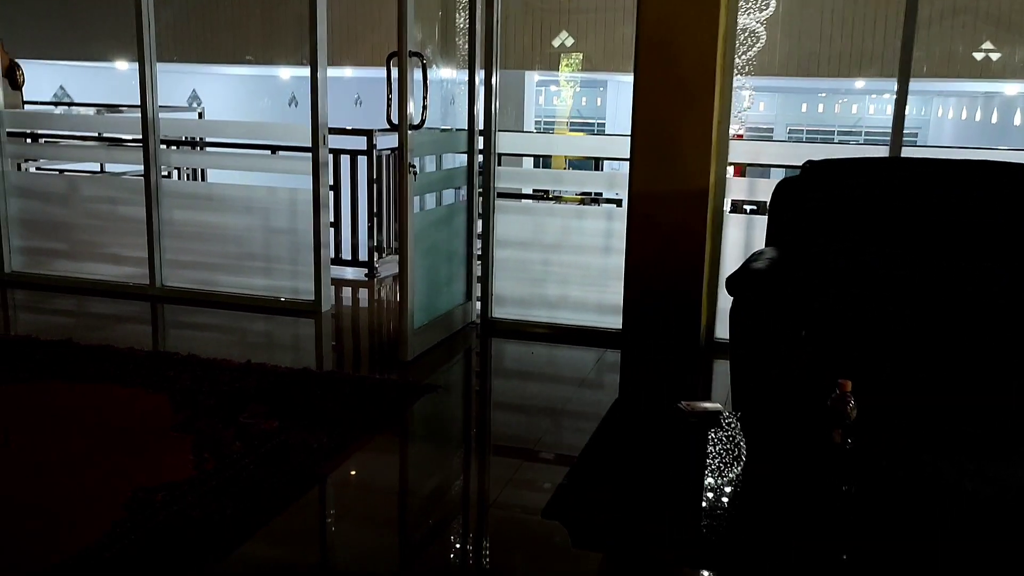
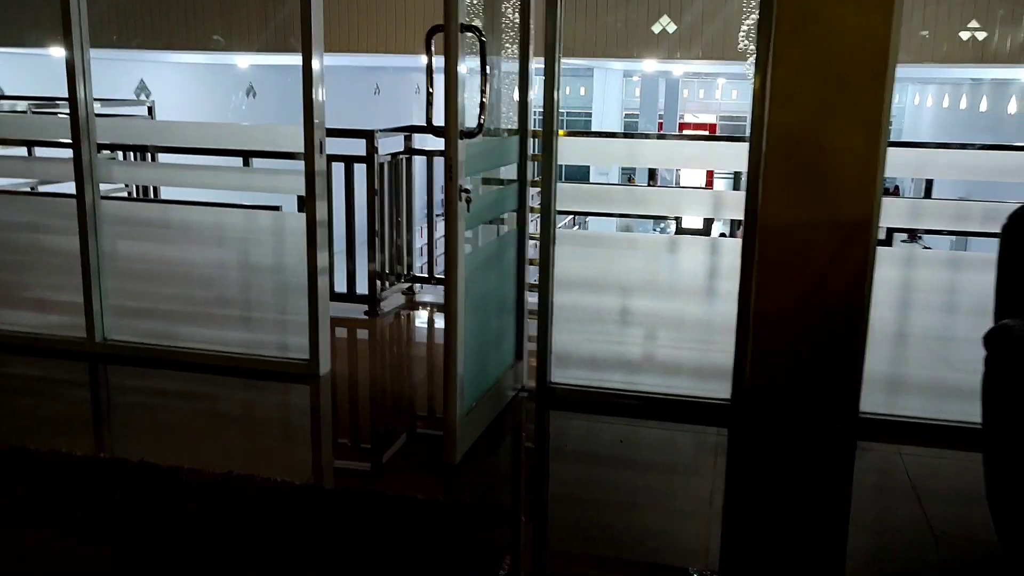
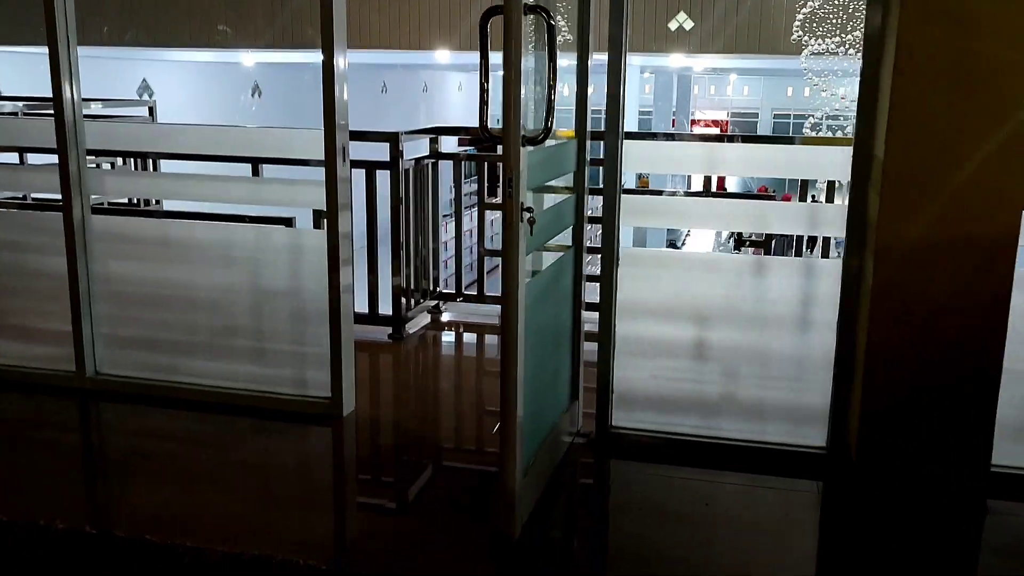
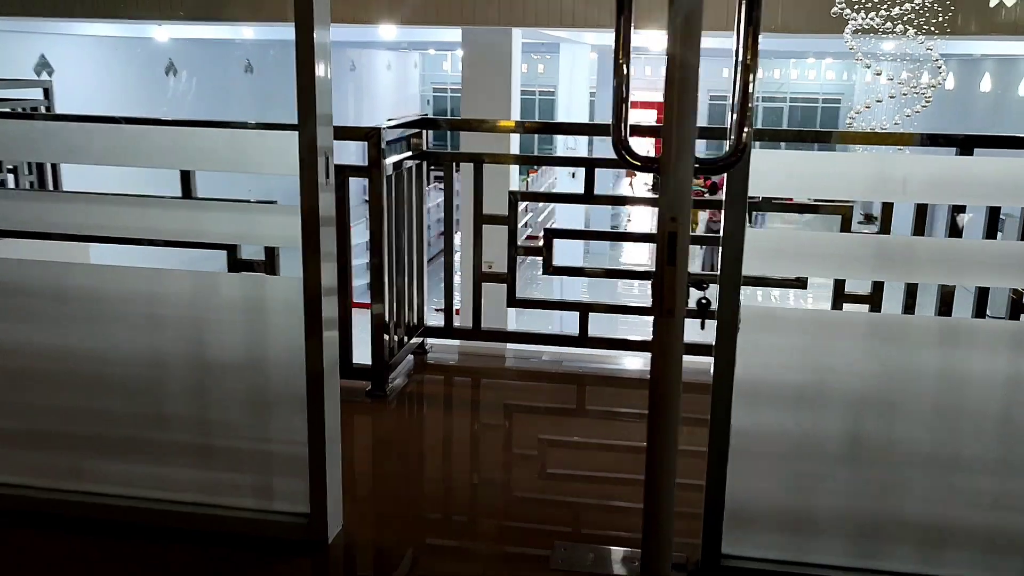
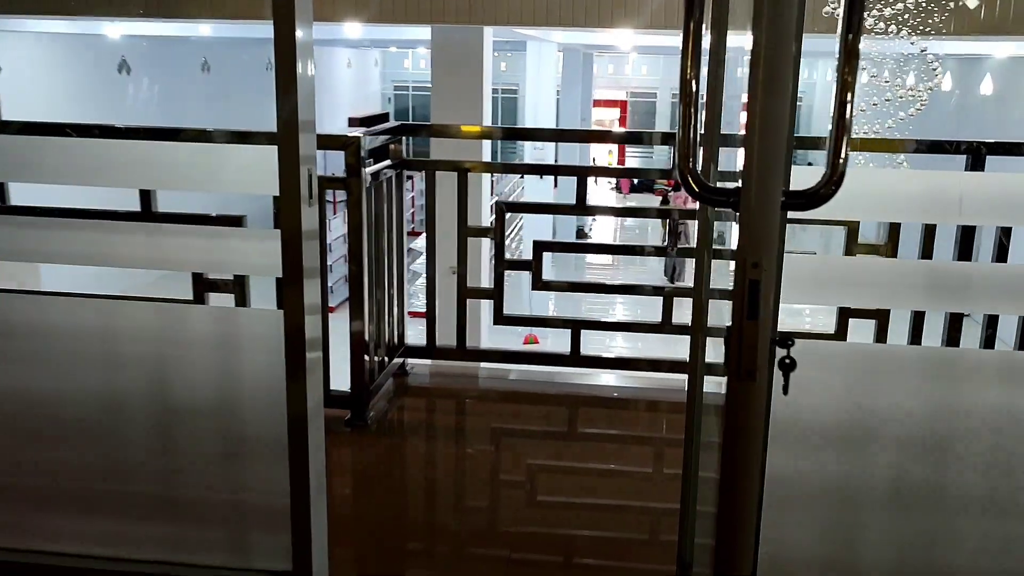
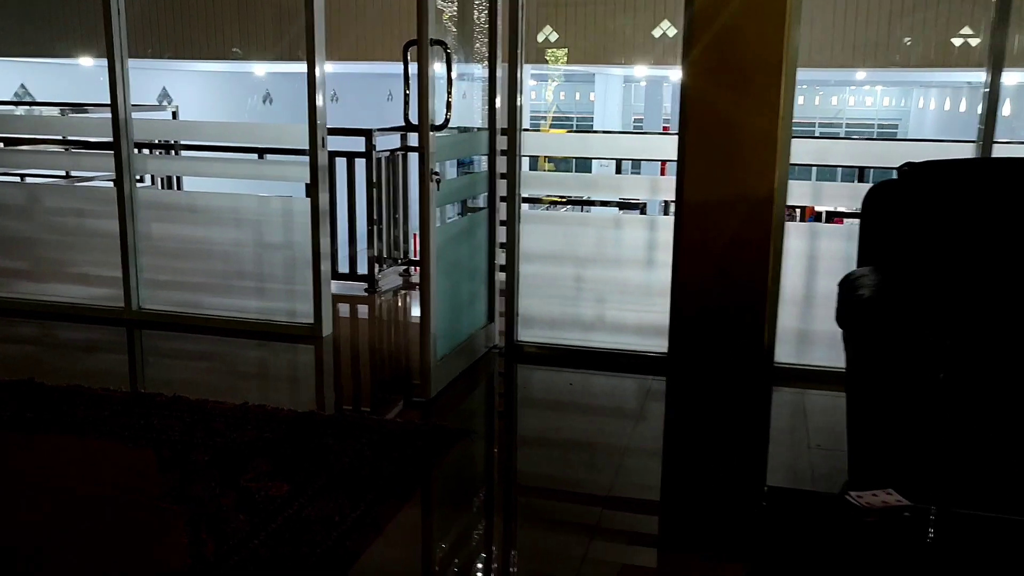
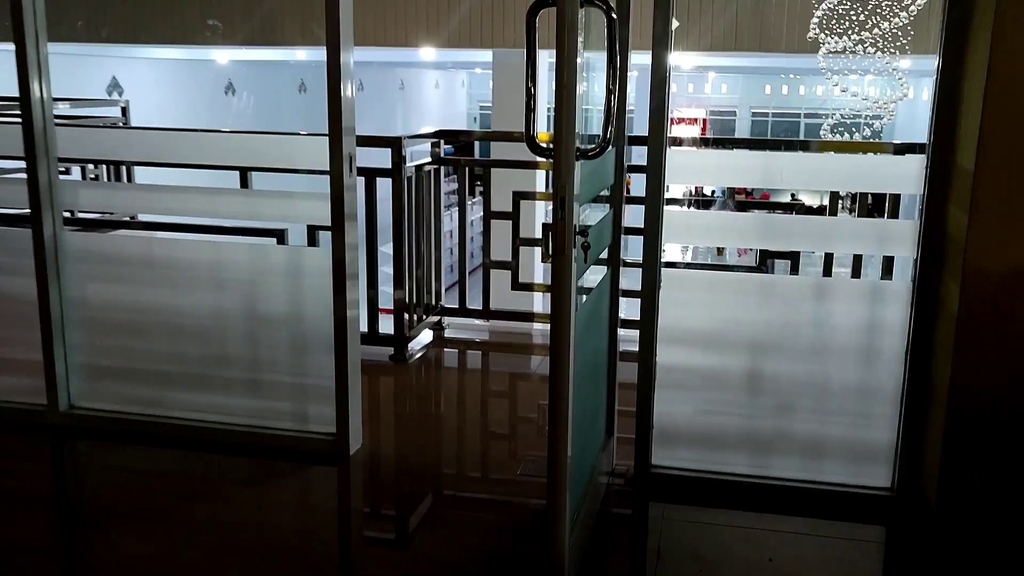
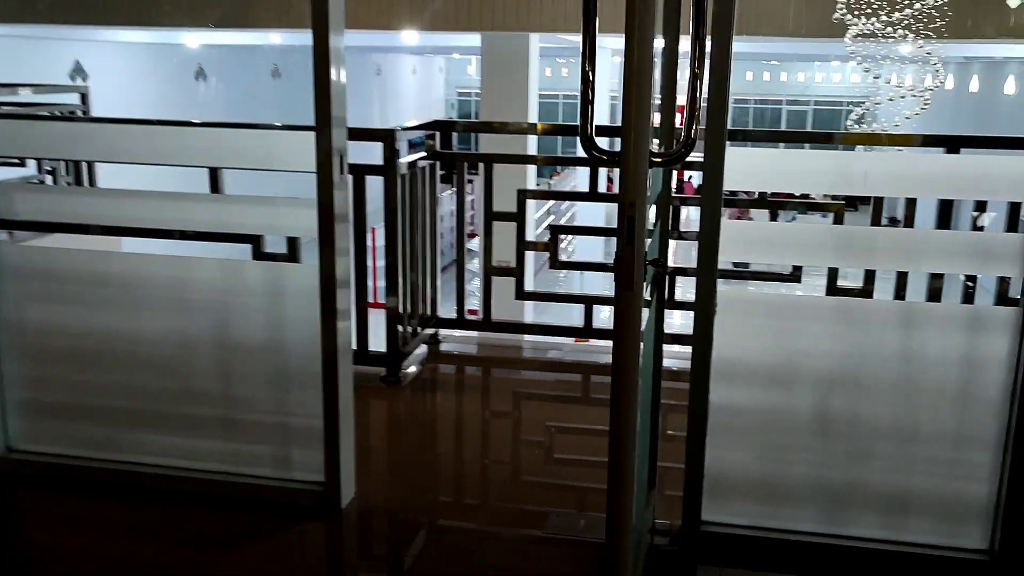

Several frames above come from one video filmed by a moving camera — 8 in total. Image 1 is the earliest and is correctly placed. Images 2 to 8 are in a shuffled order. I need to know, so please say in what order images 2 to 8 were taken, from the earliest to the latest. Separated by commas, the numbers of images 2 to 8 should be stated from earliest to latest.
6, 2, 3, 7, 8, 4, 5
